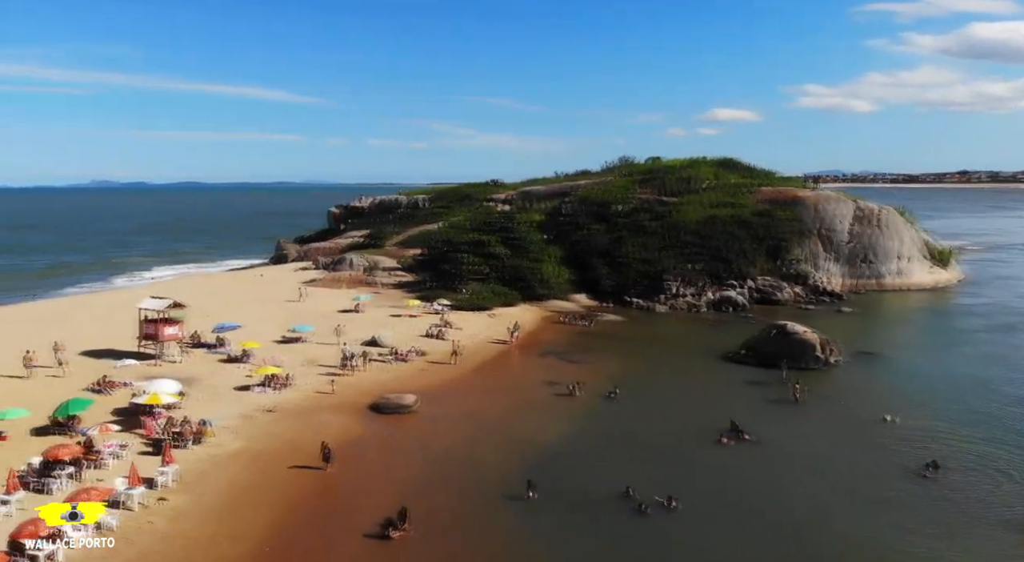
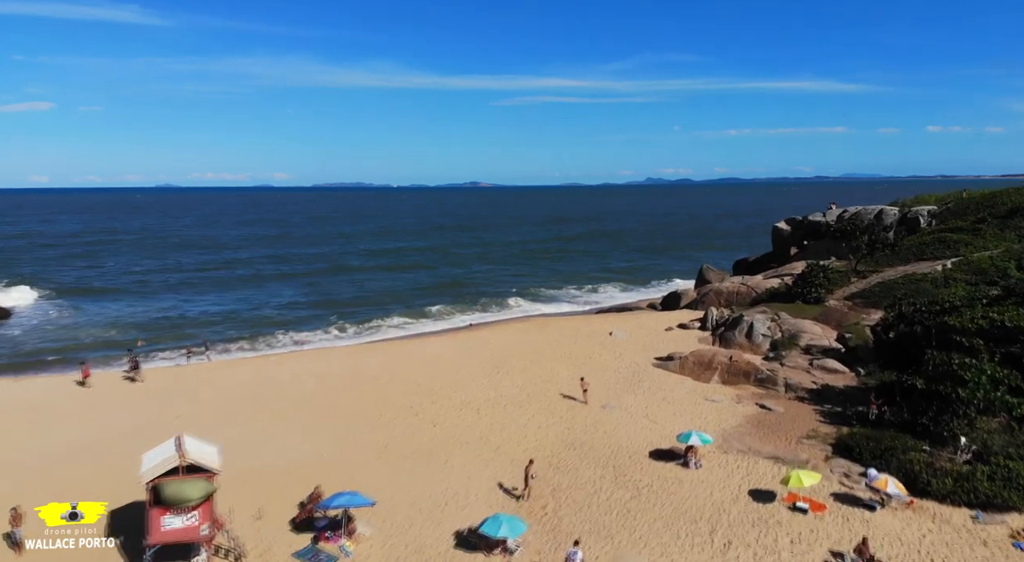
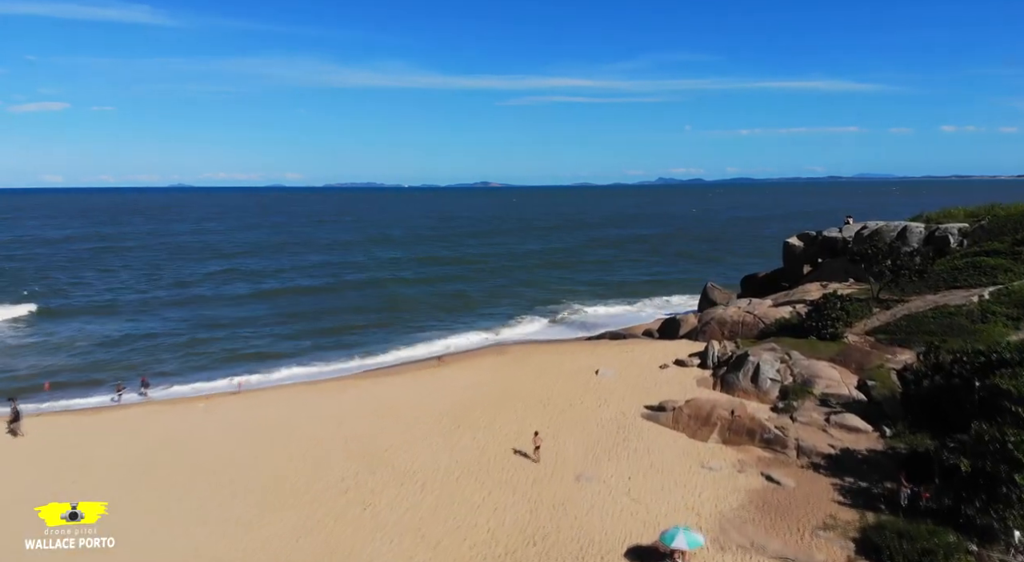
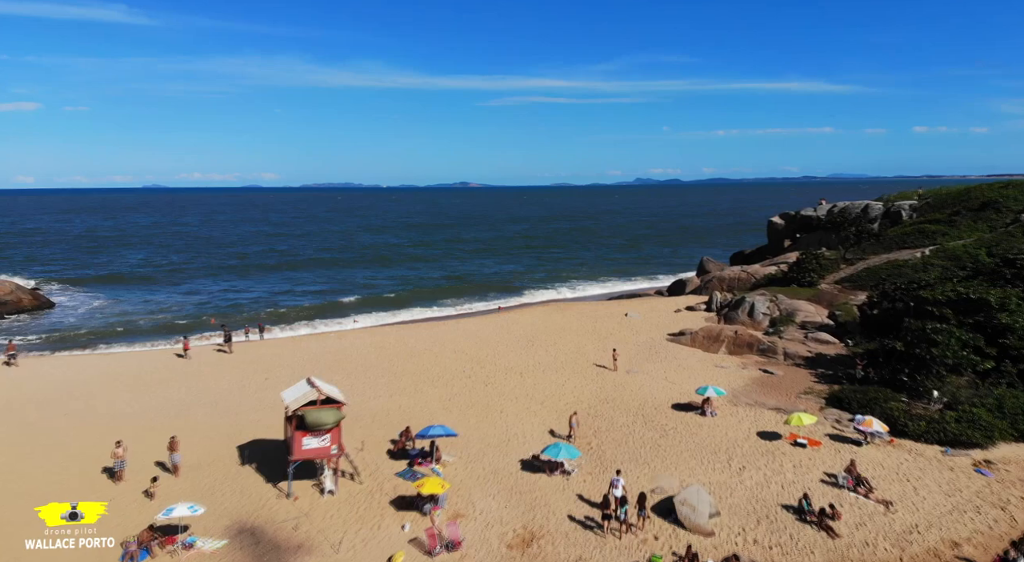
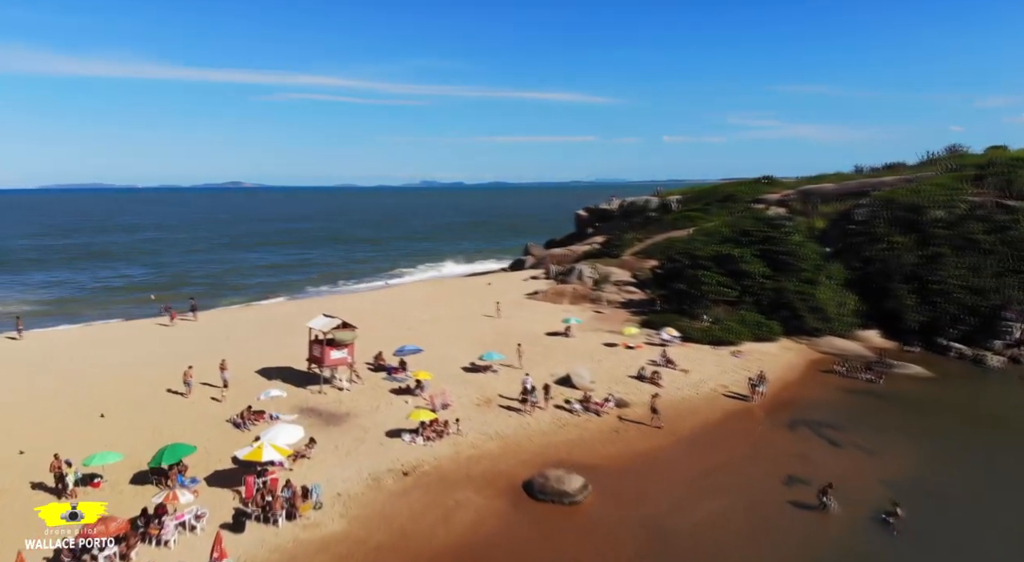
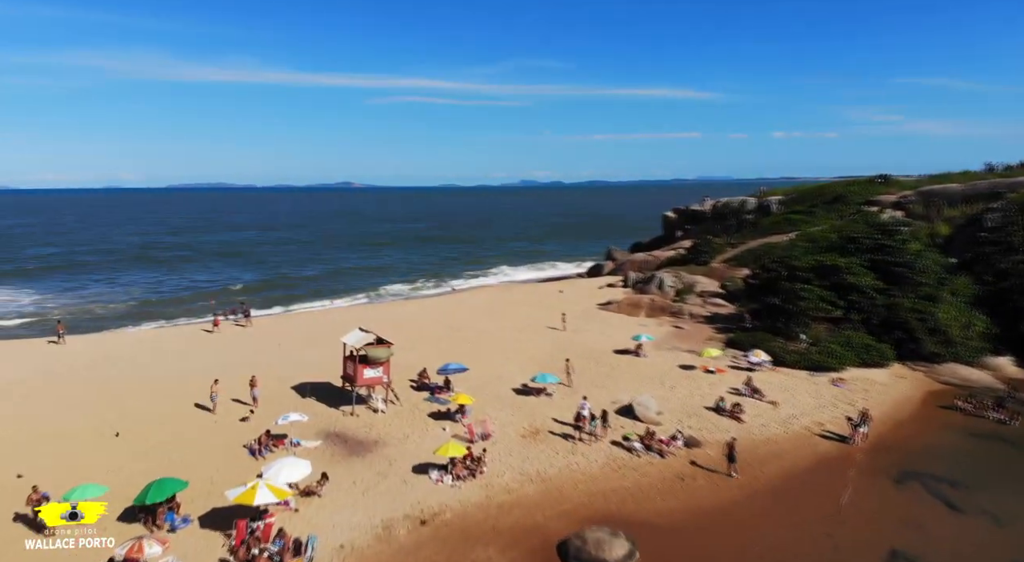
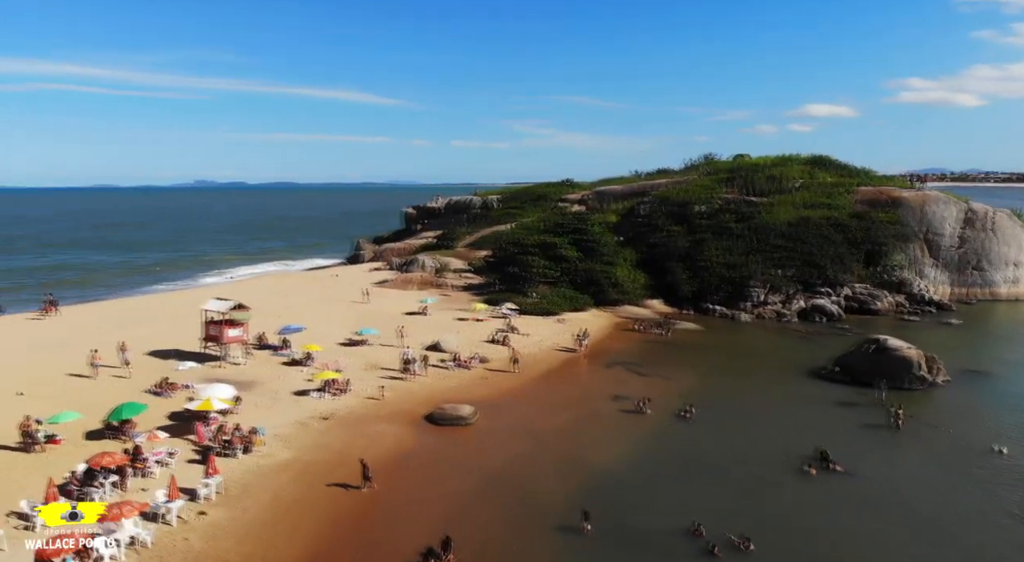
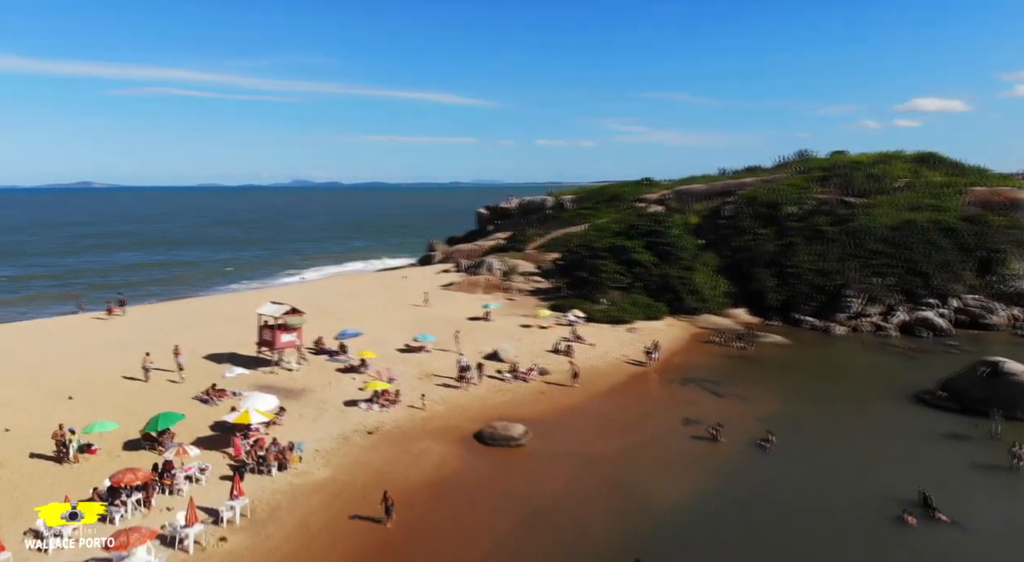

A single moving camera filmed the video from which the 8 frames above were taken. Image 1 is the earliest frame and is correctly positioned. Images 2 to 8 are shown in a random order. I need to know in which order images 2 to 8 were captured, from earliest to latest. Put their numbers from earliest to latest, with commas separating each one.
7, 8, 5, 6, 4, 2, 3
